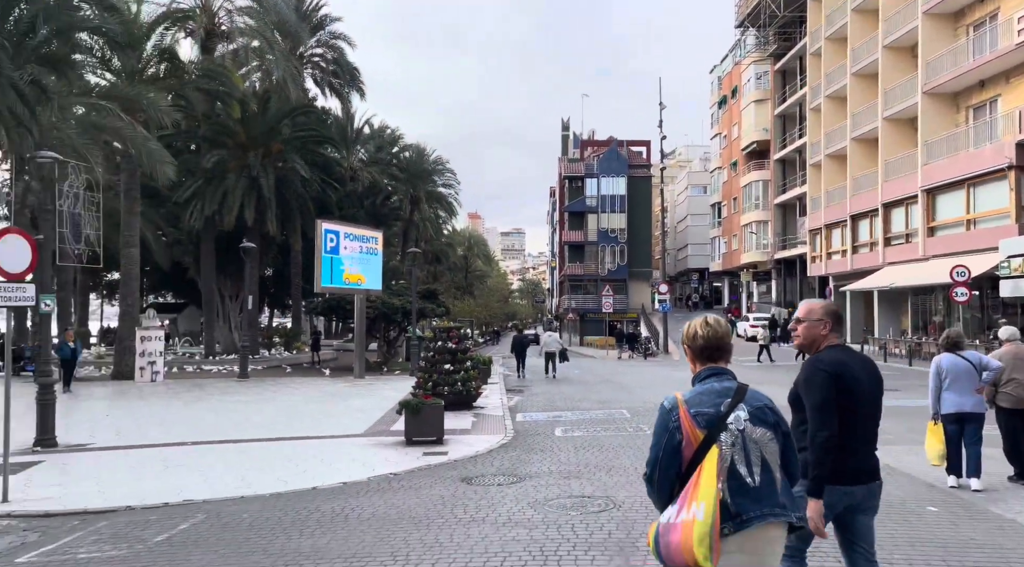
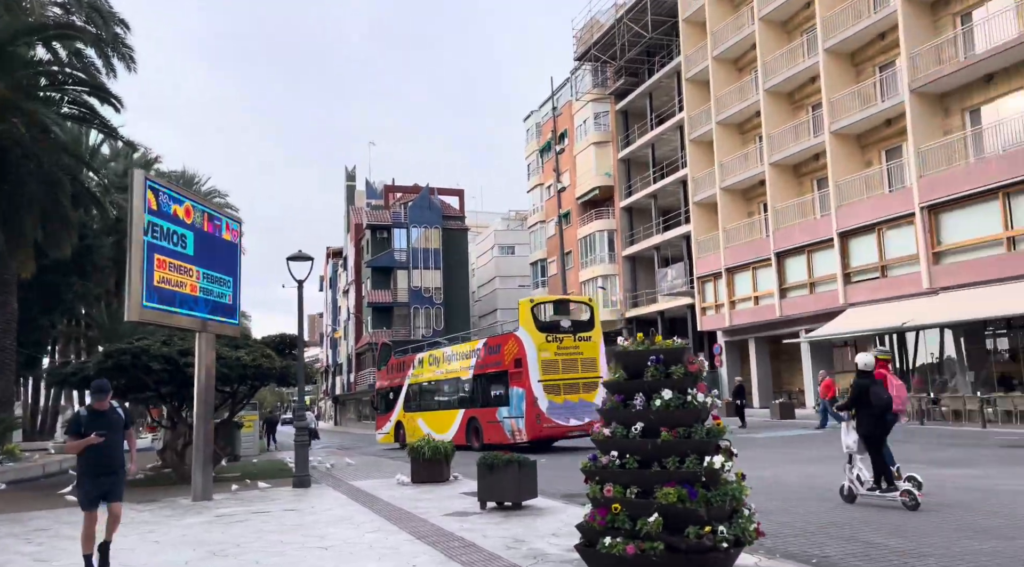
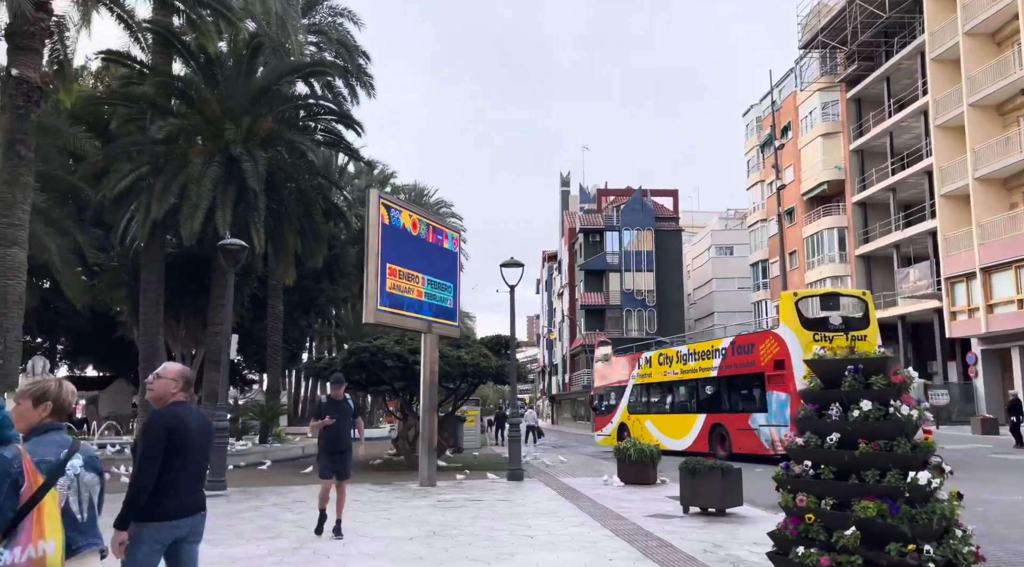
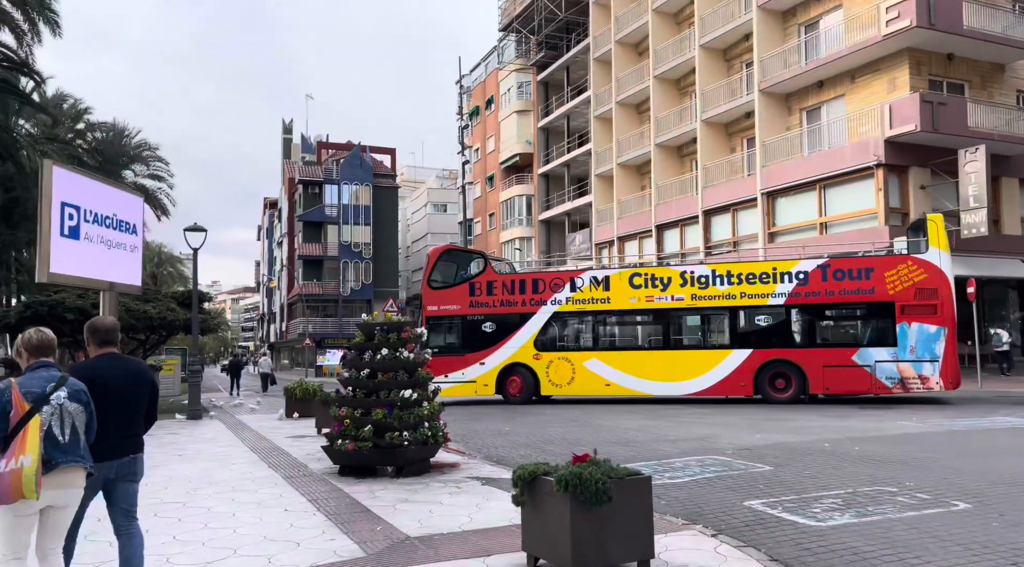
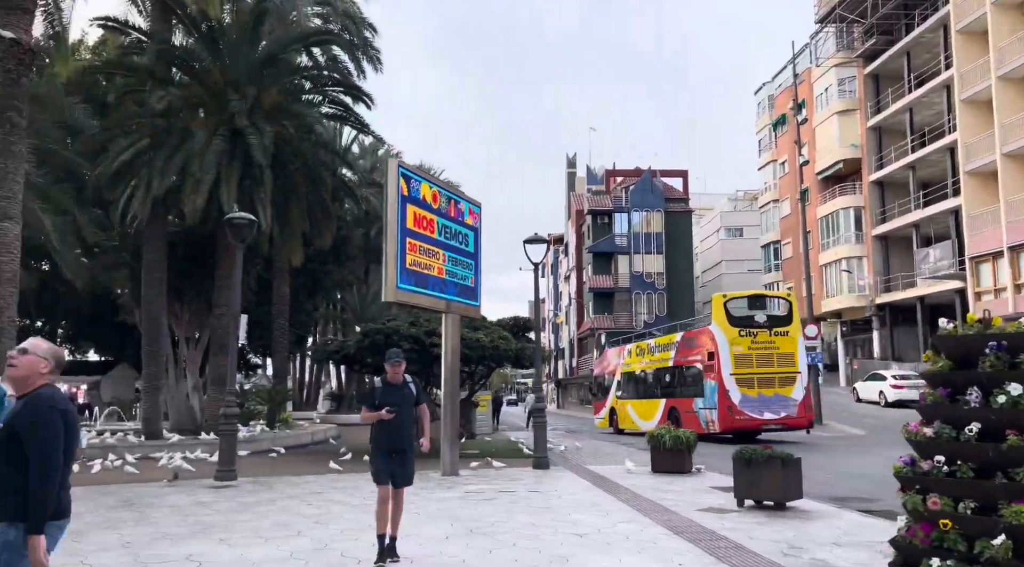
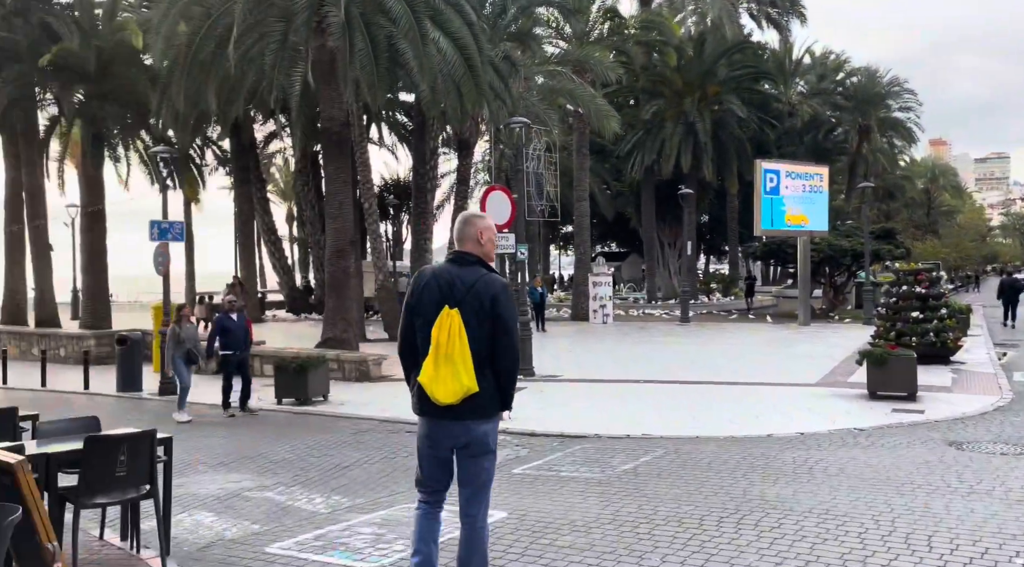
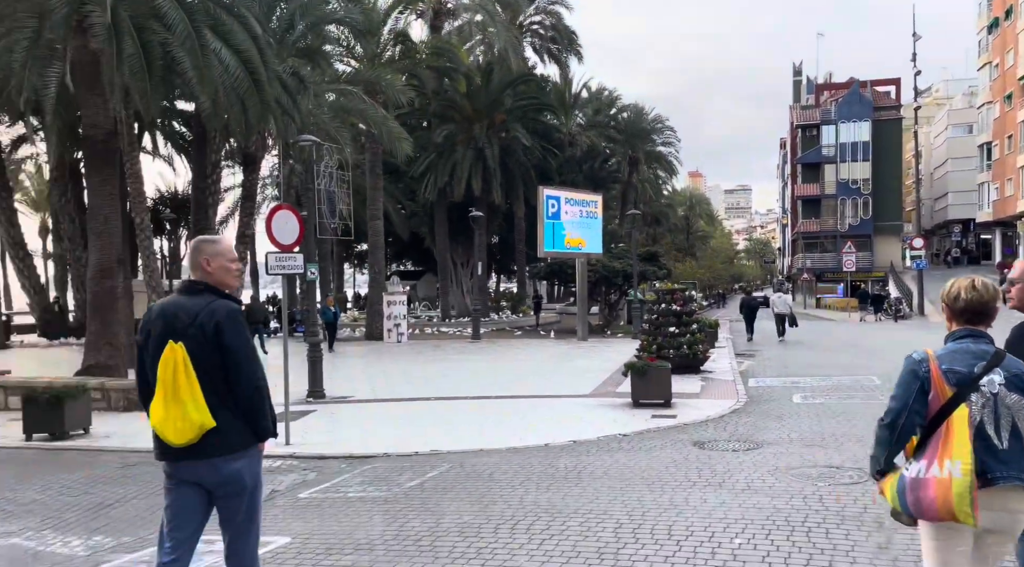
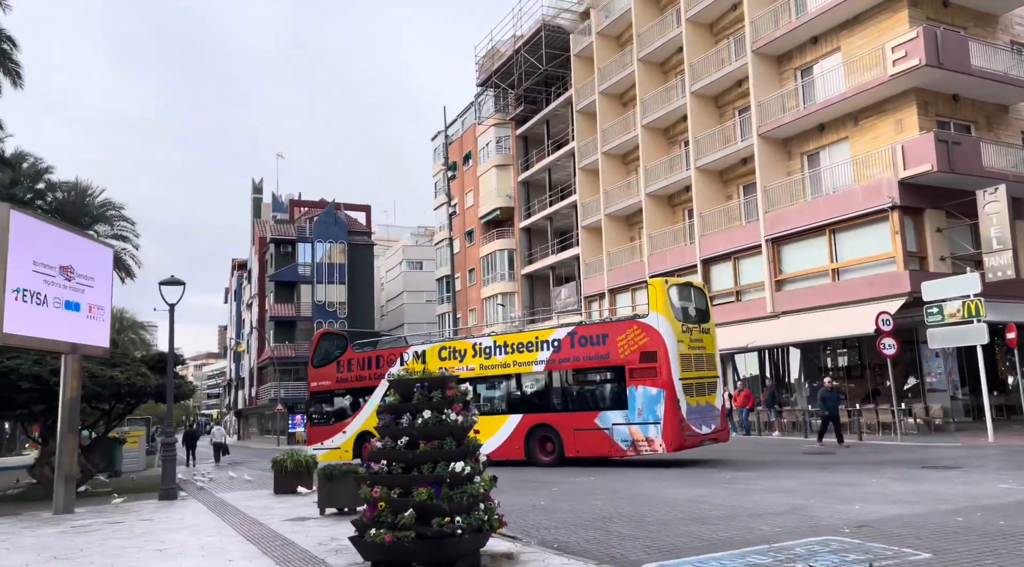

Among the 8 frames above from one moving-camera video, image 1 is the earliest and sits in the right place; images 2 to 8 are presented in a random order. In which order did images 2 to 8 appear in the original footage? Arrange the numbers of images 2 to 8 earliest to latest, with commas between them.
7, 6, 4, 8, 3, 2, 5
